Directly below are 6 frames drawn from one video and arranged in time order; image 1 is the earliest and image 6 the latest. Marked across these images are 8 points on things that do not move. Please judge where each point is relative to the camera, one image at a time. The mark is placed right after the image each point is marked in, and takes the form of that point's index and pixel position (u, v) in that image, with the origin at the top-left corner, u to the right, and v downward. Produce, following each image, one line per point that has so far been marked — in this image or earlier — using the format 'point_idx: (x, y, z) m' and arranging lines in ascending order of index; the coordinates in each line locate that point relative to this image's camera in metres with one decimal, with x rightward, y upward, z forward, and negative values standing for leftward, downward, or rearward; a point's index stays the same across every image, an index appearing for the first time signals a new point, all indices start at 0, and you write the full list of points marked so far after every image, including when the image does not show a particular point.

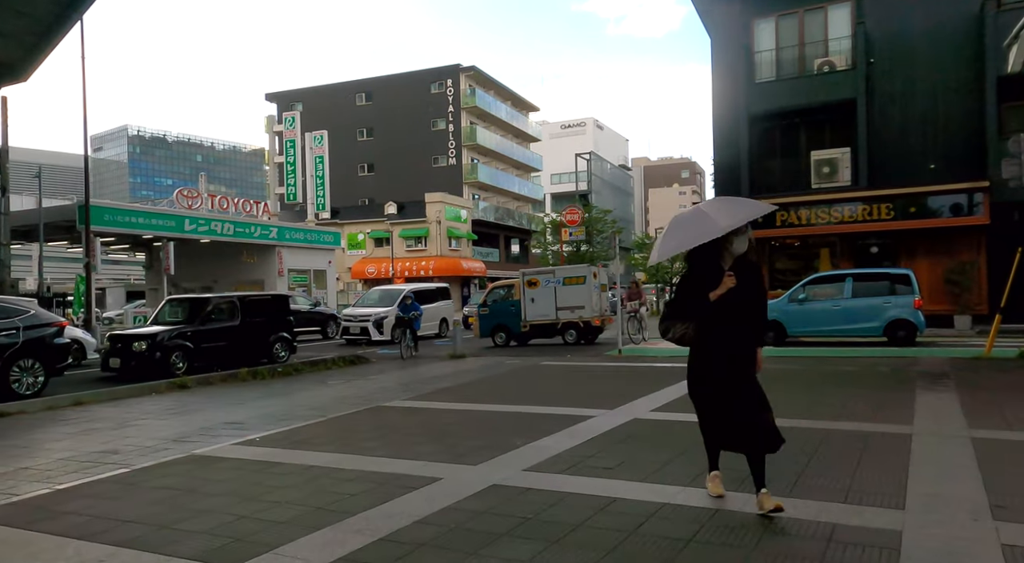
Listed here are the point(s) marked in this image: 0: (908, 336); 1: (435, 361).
0: (+9.2, -1.3, +18.2) m
1: (-1.8, -1.9, +17.8) m
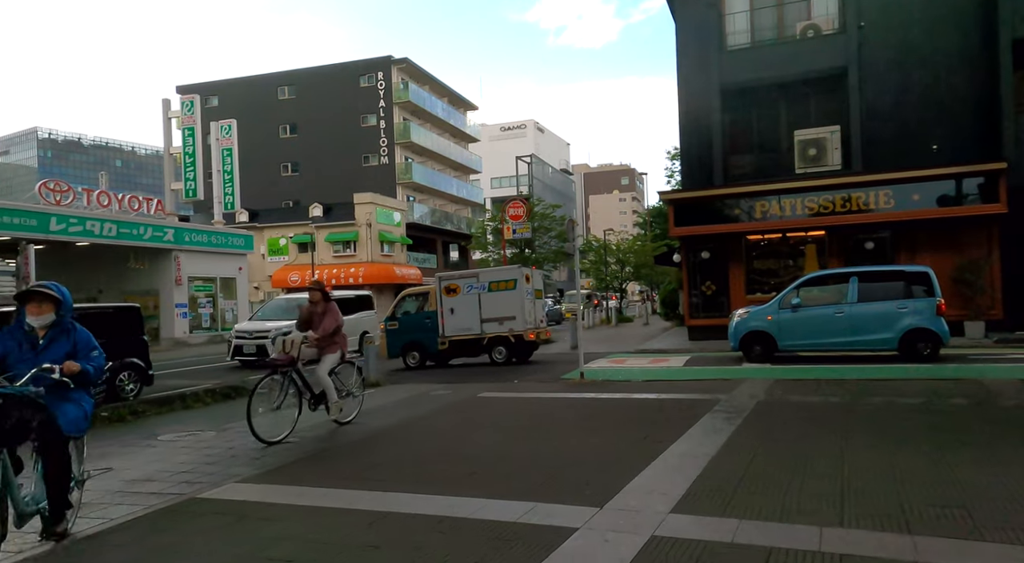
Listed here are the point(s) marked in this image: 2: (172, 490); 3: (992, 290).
0: (+7.9, -1.3, +14.8) m
1: (-3.0, -2.0, +13.6) m
2: (-2.7, -1.7, +6.1) m
3: (+11.7, -0.2, +18.9) m
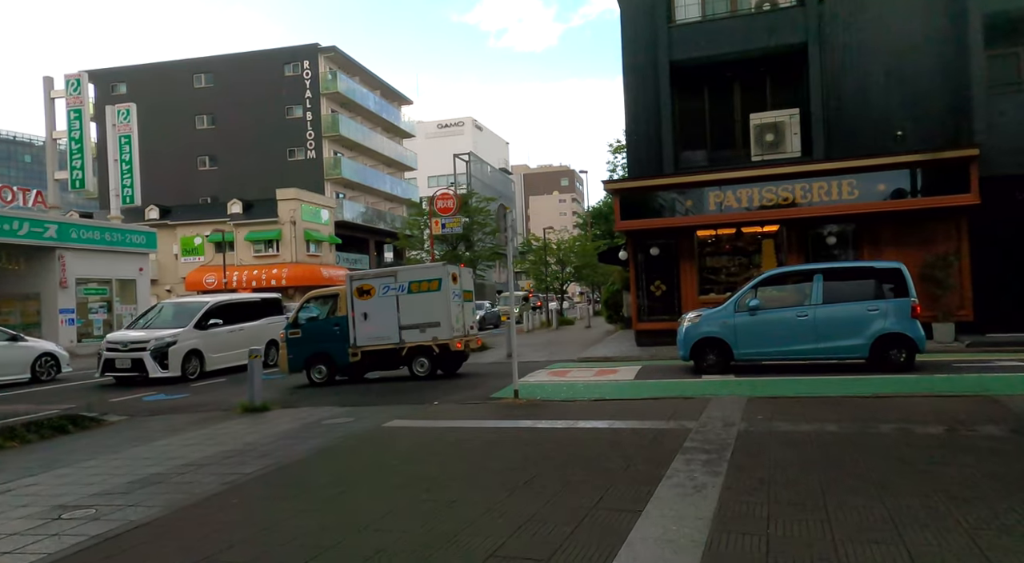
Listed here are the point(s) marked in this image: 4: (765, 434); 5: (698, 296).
0: (+6.6, -1.2, +13.0) m
1: (-4.2, -2.0, +10.9) m
2: (-3.3, -1.6, +3.5) m
3: (+10.1, -0.2, +17.3) m
4: (+2.5, -1.5, +7.8) m
5: (+4.6, -0.4, +19.2) m
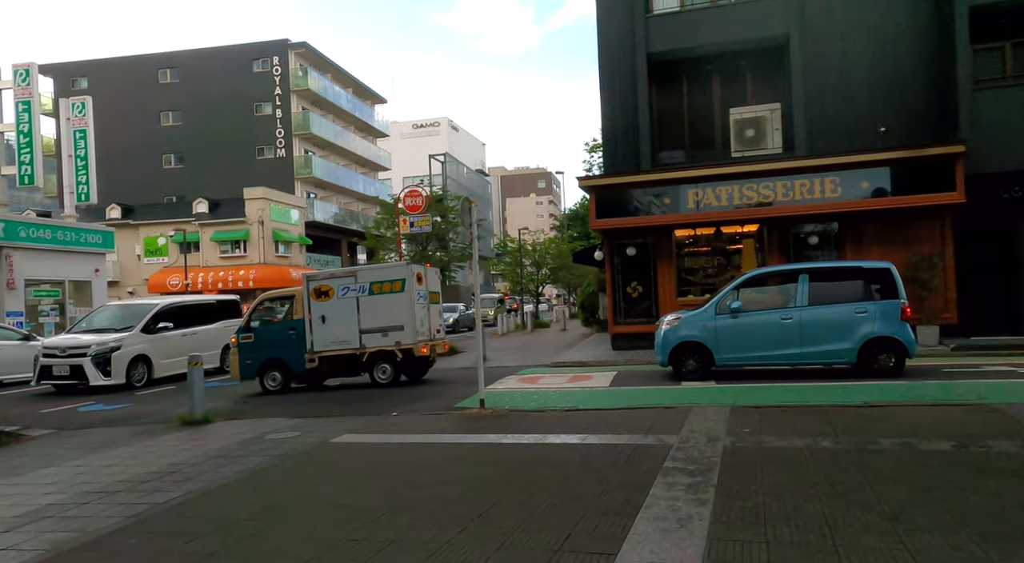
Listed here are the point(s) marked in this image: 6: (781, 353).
0: (+6.1, -1.2, +12.3) m
1: (-4.6, -2.0, +9.9) m
2: (-3.5, -1.6, +2.6) m
3: (+9.5, -0.2, +16.7) m
4: (+2.2, -1.5, +7.0) m
5: (+3.9, -0.4, +18.5) m
6: (+4.4, -1.2, +12.6) m
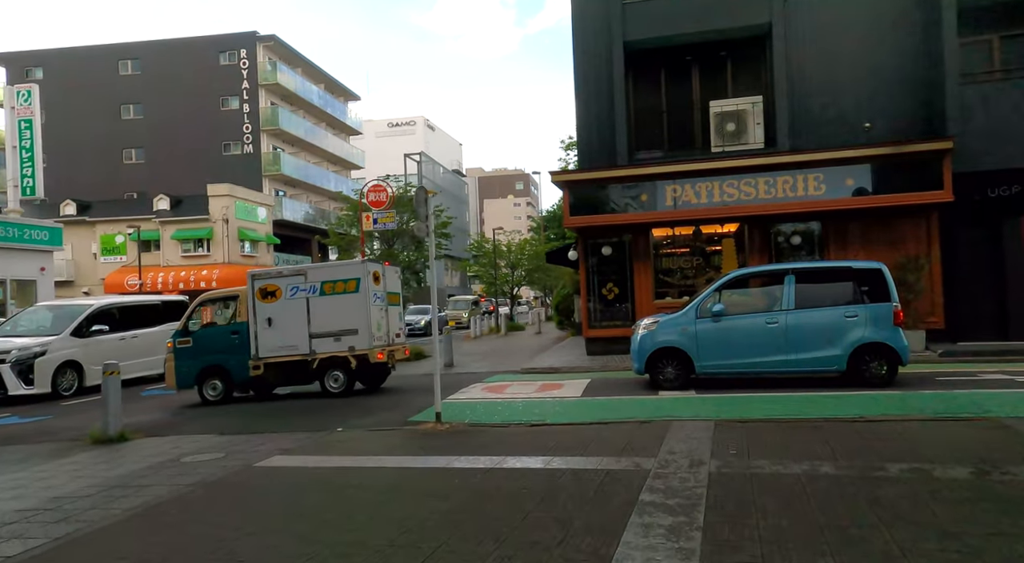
0: (+5.5, -1.3, +11.4) m
1: (-5.1, -1.9, +8.7) m
2: (-3.8, -1.6, +1.4) m
3: (+8.8, -0.2, +15.9) m
4: (+1.8, -1.5, +5.9) m
5: (+3.2, -0.4, +17.5) m
6: (+3.9, -1.2, +11.7) m
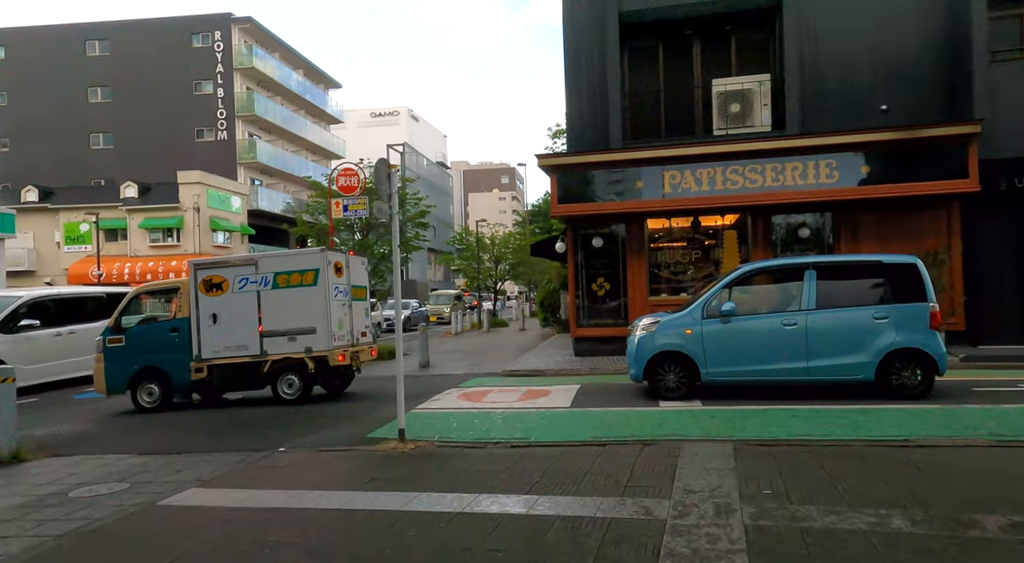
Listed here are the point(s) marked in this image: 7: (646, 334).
0: (+5.3, -1.2, +10.0) m
1: (-5.3, -1.8, +7.1) m
2: (-3.9, -1.5, -0.2) m
3: (+8.5, -0.2, +14.6) m
4: (+1.6, -1.5, +4.5) m
5: (+2.8, -0.3, +16.0) m
6: (+3.6, -1.1, +10.3) m
7: (+1.9, -0.7, +10.7) m
